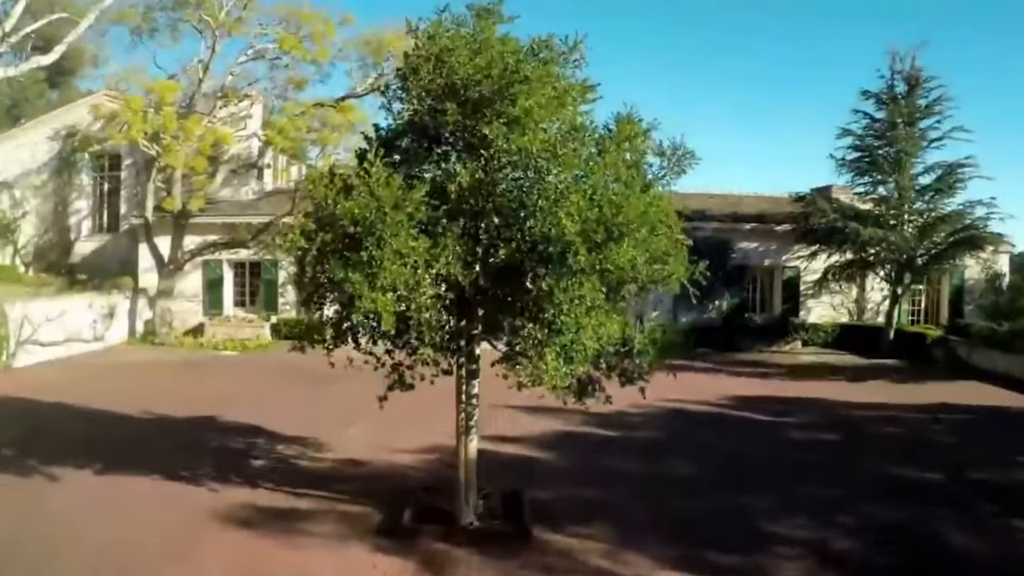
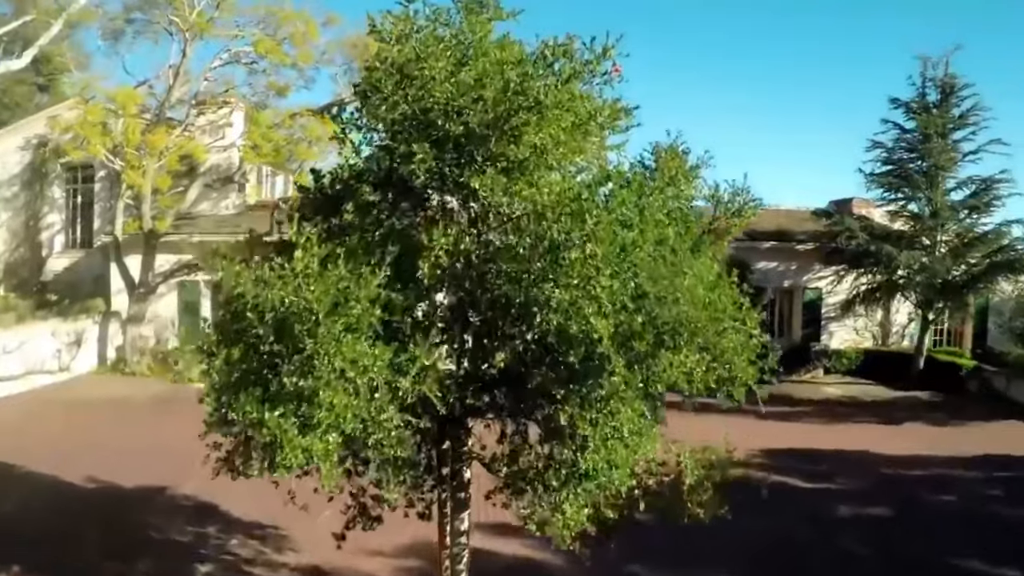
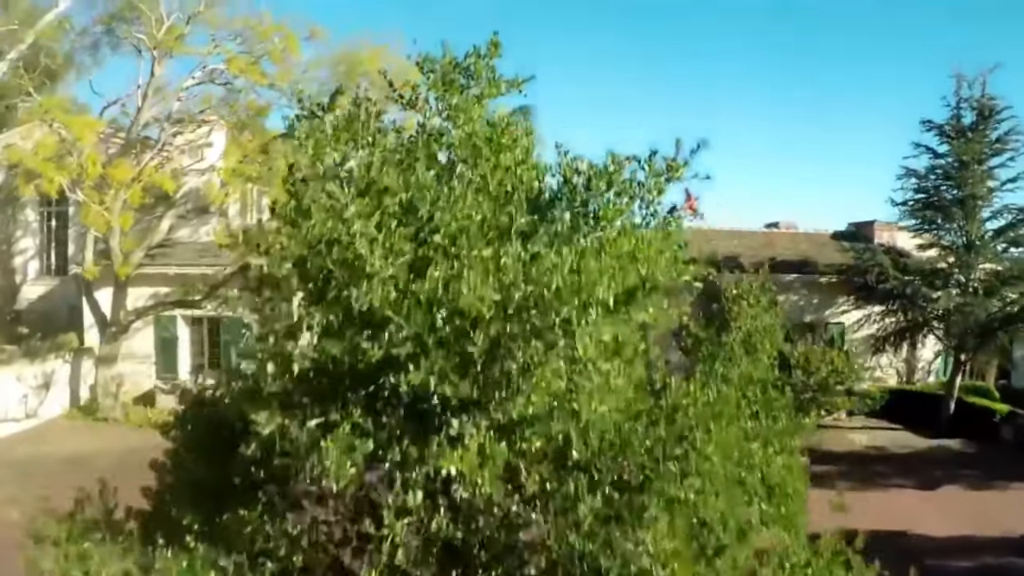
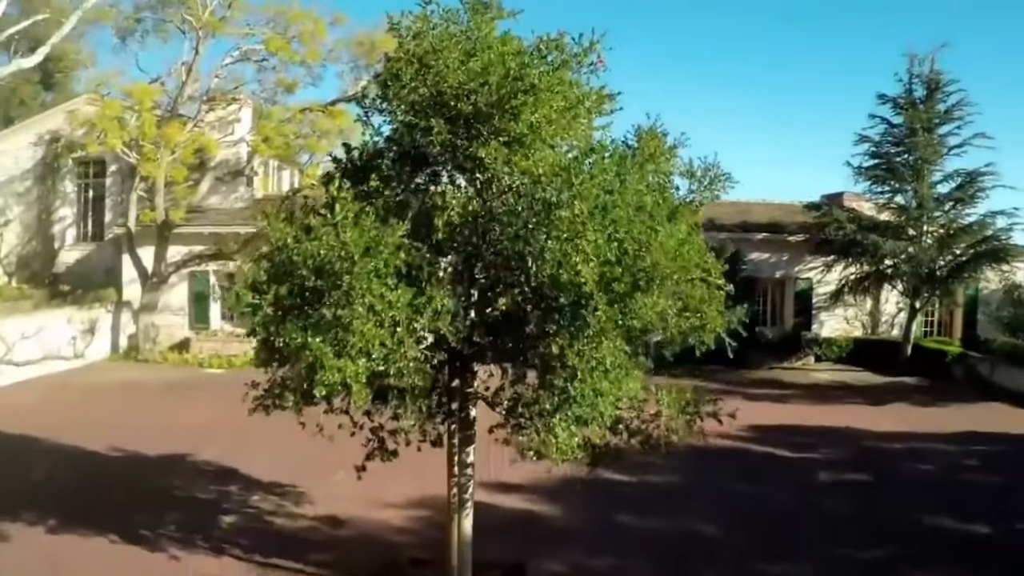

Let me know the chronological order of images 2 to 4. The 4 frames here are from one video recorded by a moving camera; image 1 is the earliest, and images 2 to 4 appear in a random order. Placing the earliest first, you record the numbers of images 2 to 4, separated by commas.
4, 2, 3
